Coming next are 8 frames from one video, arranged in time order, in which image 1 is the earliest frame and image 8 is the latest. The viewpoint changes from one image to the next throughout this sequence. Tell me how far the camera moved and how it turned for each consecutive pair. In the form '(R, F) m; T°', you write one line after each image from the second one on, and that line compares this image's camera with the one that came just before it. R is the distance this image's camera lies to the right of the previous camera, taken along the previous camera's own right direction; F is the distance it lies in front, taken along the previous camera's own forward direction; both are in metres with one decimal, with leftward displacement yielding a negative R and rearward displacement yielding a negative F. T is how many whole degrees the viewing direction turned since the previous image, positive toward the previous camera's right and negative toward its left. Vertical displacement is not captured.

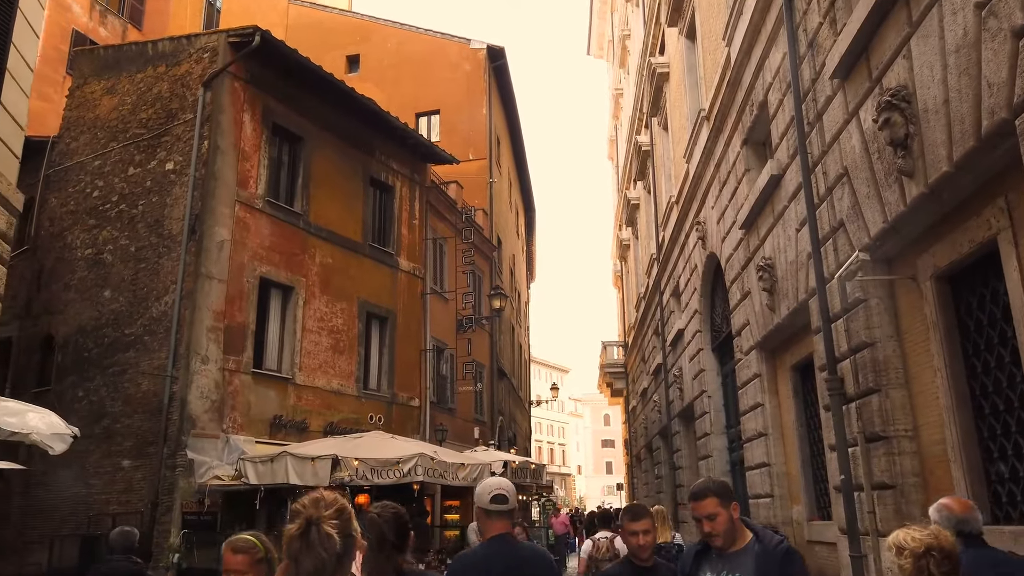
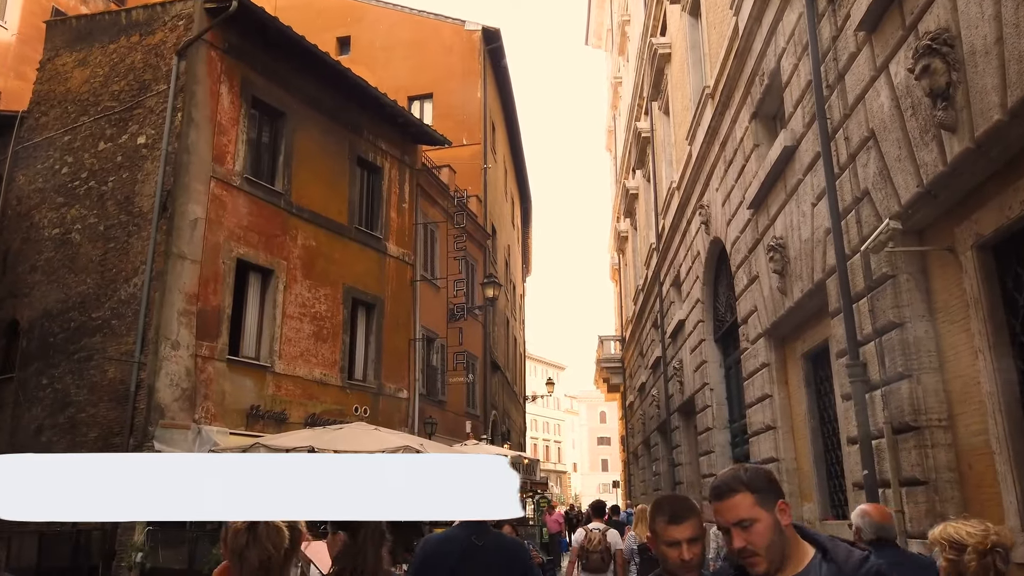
(+0.1, +0.8) m; 0°
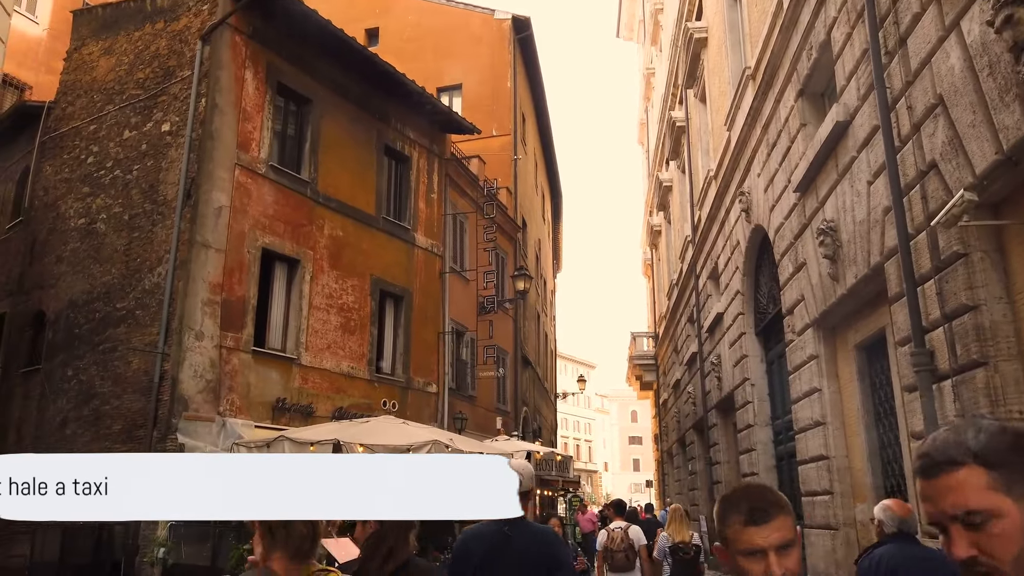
(0.0, +0.5) m; -2°
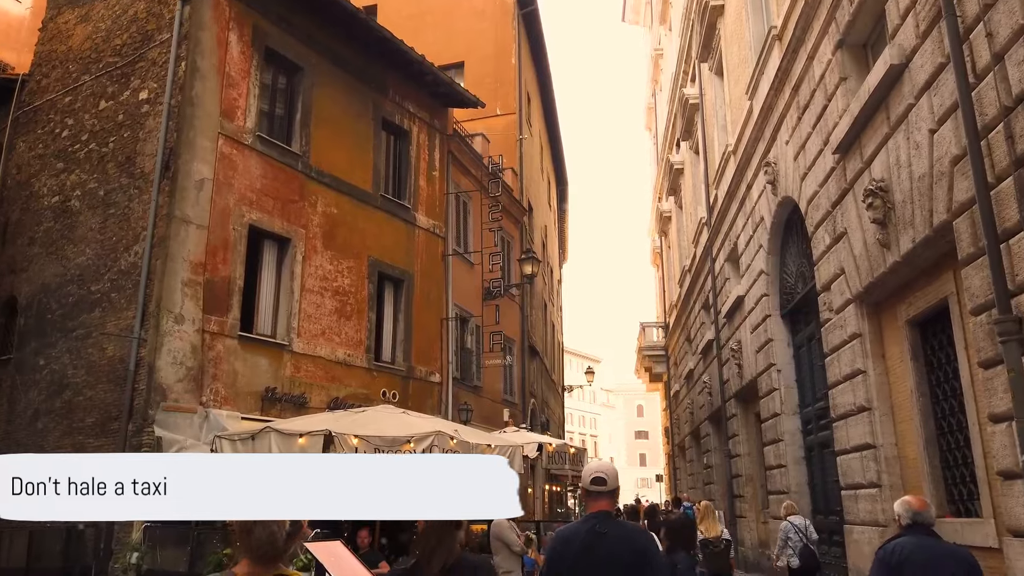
(-0.1, +1.0) m; 0°
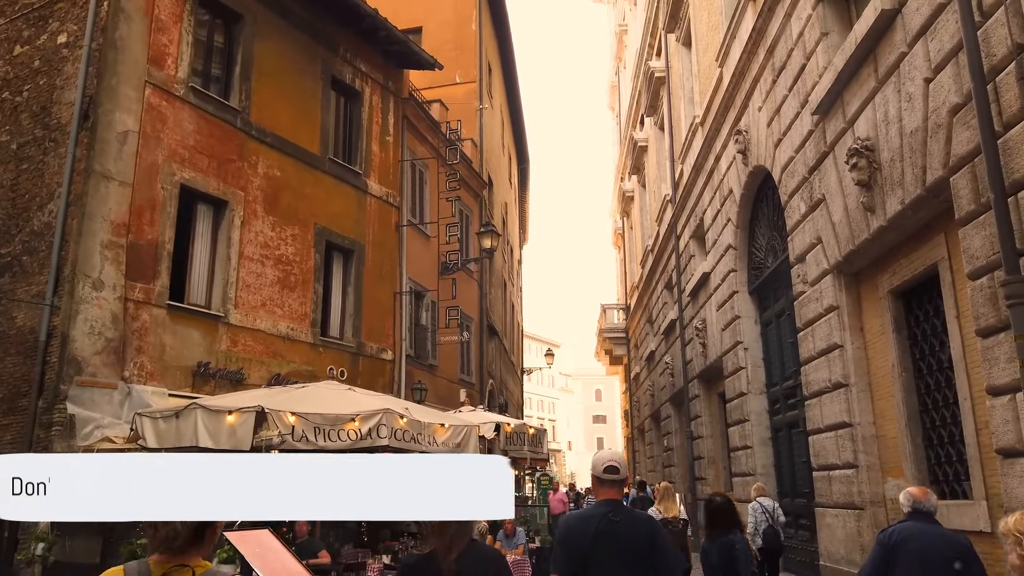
(0.0, +0.7) m; +3°
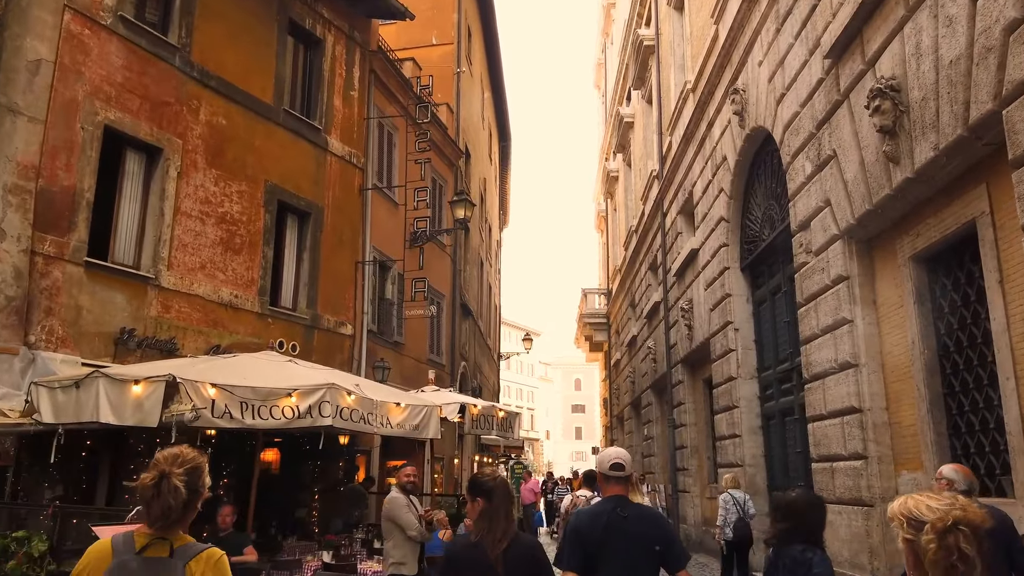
(+0.2, +1.1) m; +1°
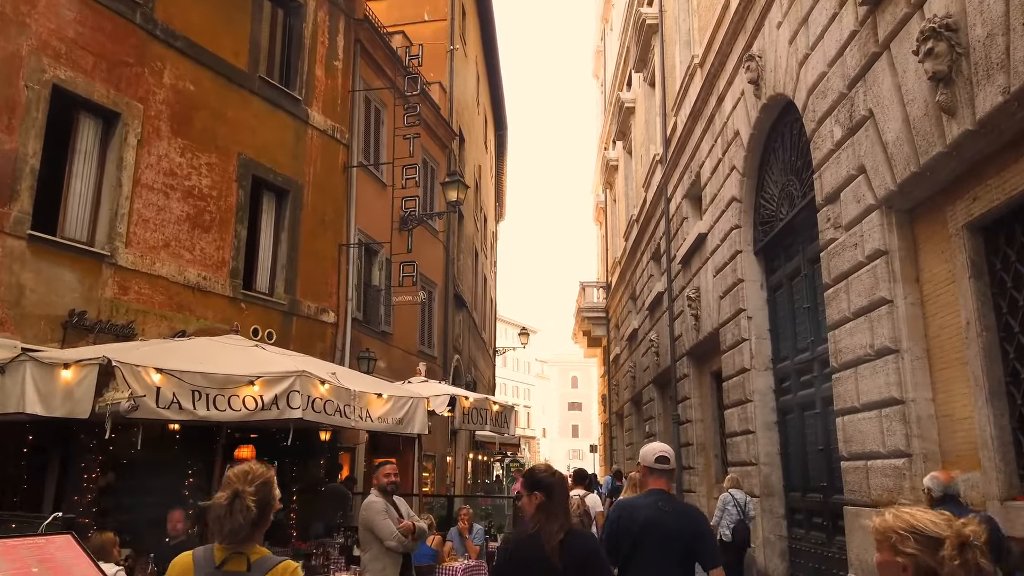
(0.0, +0.9) m; 0°
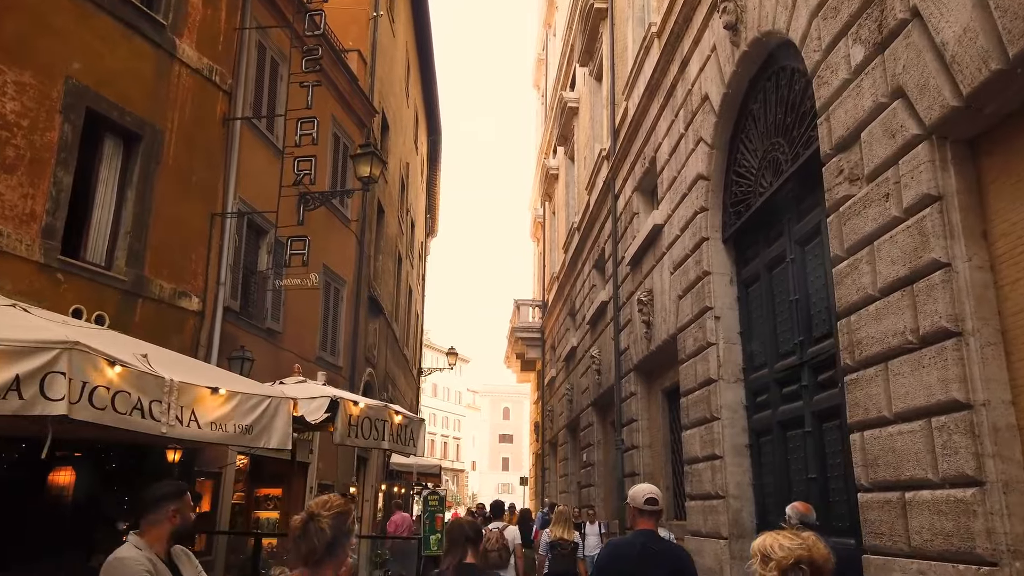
(+0.2, +2.2) m; +5°
